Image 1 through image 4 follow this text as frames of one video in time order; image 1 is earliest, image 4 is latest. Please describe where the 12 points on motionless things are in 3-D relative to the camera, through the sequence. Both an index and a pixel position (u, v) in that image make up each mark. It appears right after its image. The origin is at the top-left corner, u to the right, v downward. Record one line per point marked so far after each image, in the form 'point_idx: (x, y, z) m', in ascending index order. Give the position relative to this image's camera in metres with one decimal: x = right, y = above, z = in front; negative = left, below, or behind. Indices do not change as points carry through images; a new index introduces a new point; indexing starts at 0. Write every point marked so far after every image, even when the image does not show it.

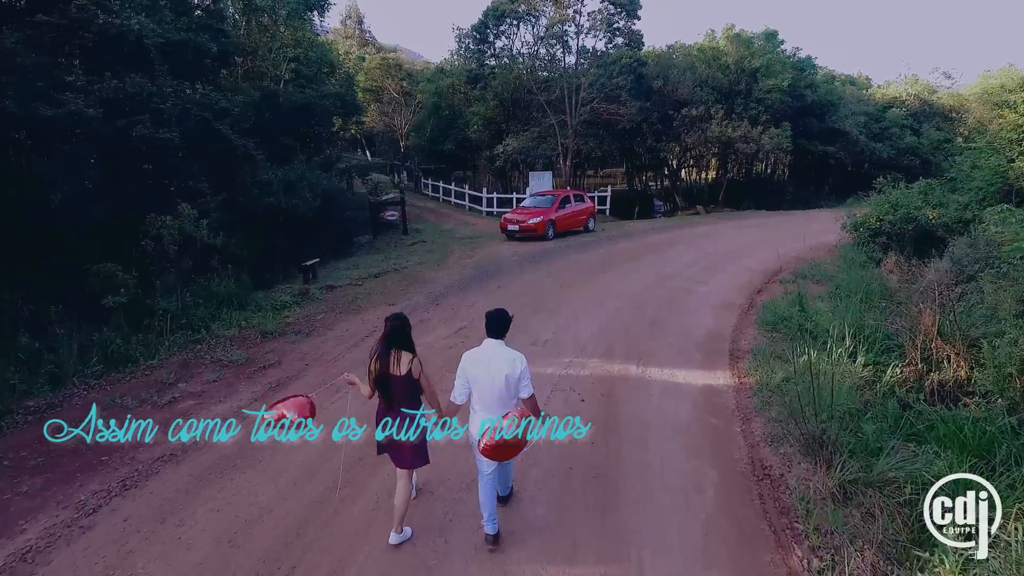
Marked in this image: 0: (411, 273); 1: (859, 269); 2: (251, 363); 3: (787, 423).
0: (-2.0, +0.3, +12.2) m
1: (+6.6, +0.3, +11.5) m
2: (-3.0, -0.9, +7.1) m
3: (+2.6, -1.3, +5.6) m
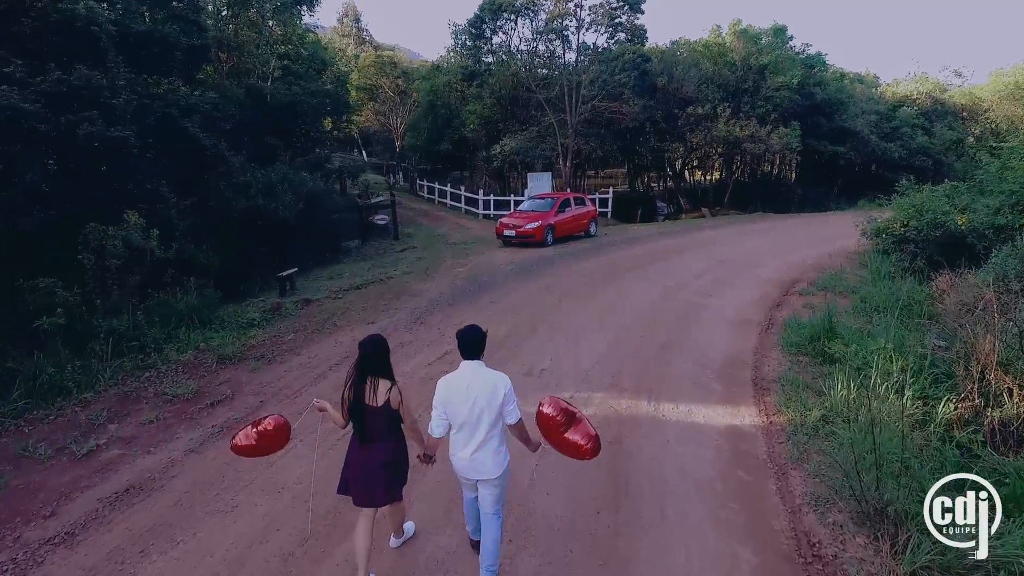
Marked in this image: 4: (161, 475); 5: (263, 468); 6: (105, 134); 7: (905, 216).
0: (-2.1, +0.1, +11.3) m
1: (+6.5, +0.1, +10.5) m
2: (-3.1, -1.1, +6.1) m
3: (+2.5, -1.5, +4.6) m
4: (-2.6, -1.4, +4.5) m
5: (-1.9, -1.4, +4.6) m
6: (-5.4, +2.0, +8.0) m
7: (+7.7, +1.4, +11.9) m
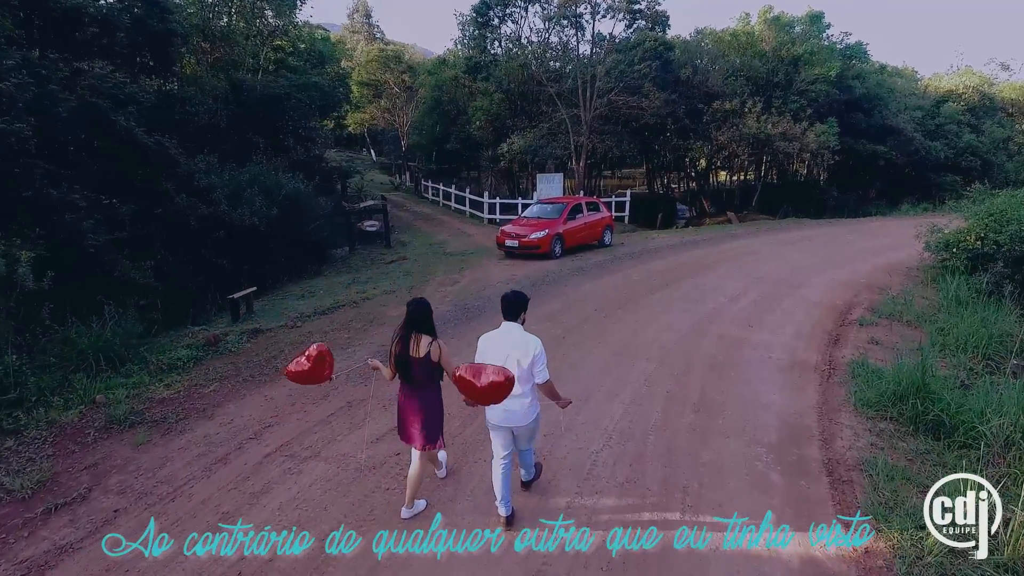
0: (-2.2, -0.3, +9.5) m
1: (+6.4, -0.3, +8.5) m
2: (-3.3, -1.5, +4.3) m
3: (+2.3, -1.9, +2.7) m
4: (-2.8, -1.8, +2.7) m
5: (-2.1, -1.7, +2.8) m
6: (-5.5, +1.7, +6.3) m
7: (+7.7, +1.0, +9.9) m
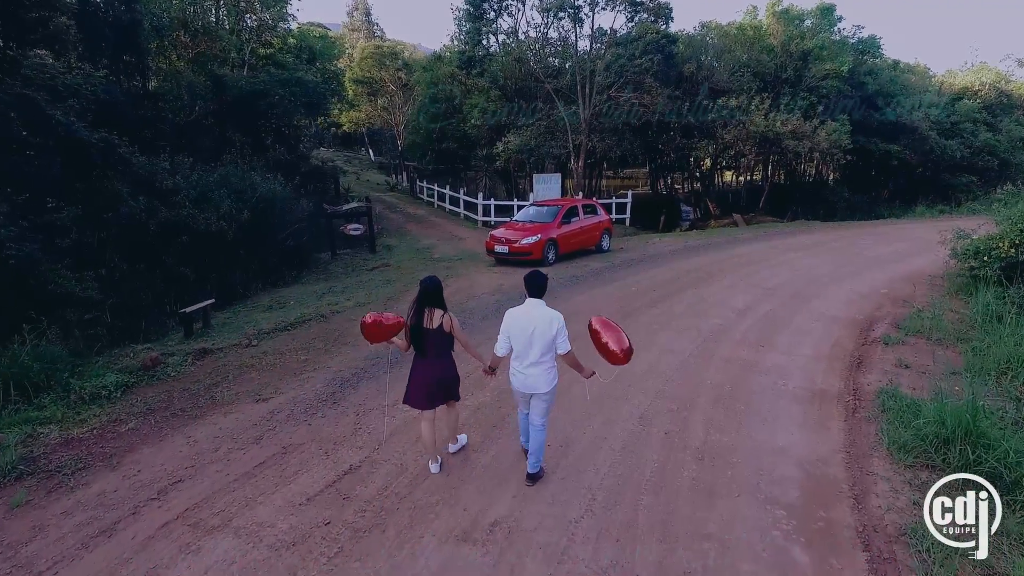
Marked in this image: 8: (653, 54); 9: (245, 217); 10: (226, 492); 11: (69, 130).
0: (-2.4, -0.5, +8.5) m
1: (+6.2, -0.5, +7.5) m
2: (-3.6, -1.6, +3.4) m
3: (+2.0, -2.1, +1.8) m
4: (-3.1, -1.9, +1.8) m
5: (-2.4, -1.9, +1.9) m
6: (-5.7, +1.5, +5.4) m
7: (+7.5, +0.8, +8.9) m
8: (+4.4, +7.3, +19.0) m
9: (-5.0, +1.3, +11.3) m
10: (-1.9, -1.4, +4.1) m
11: (-5.7, +2.1, +7.8) m
